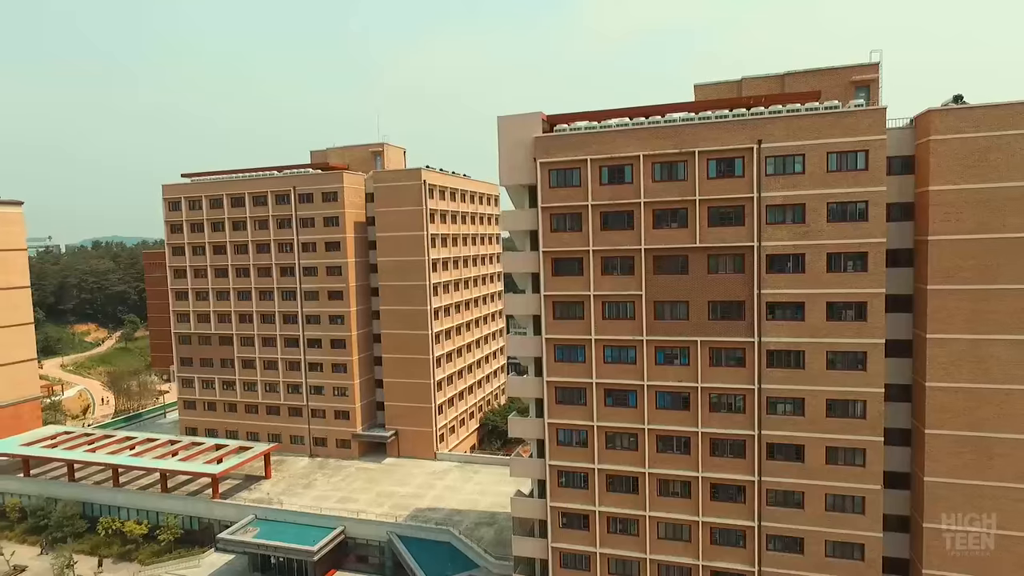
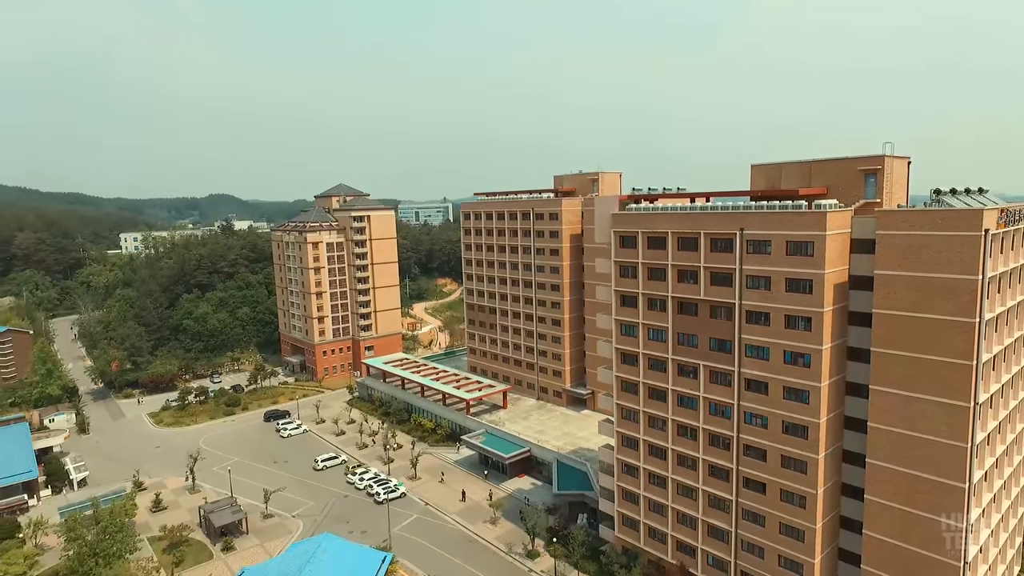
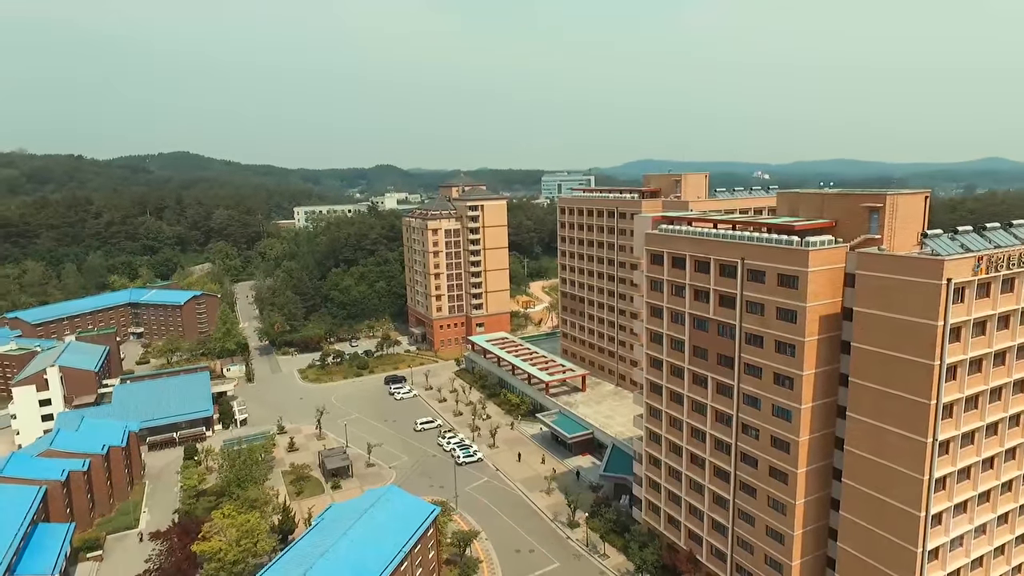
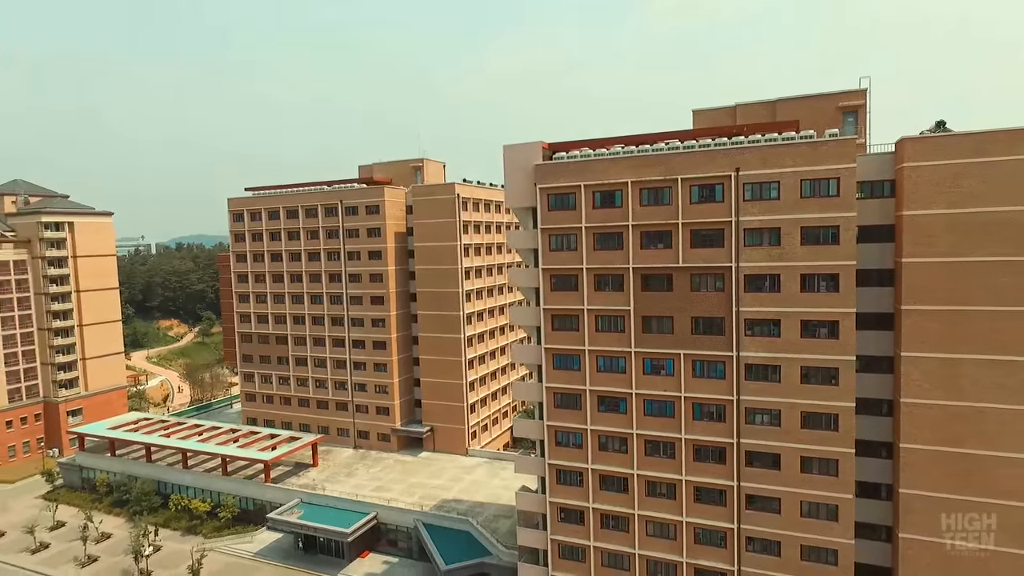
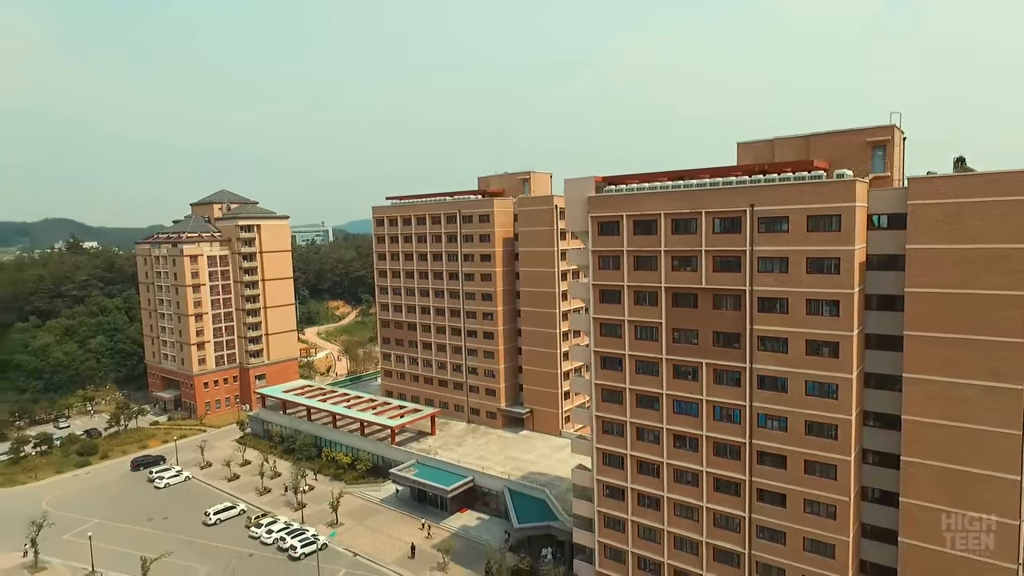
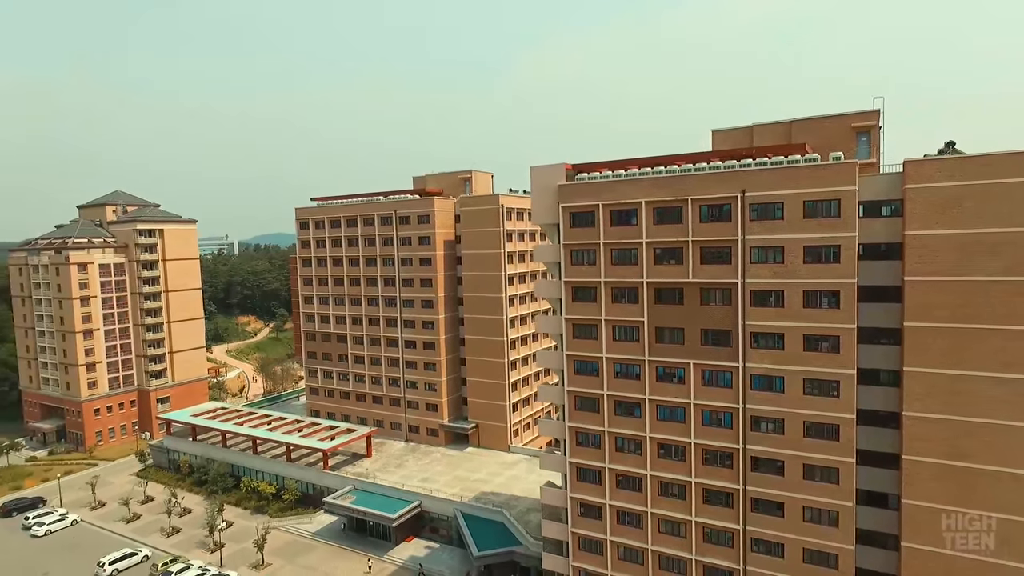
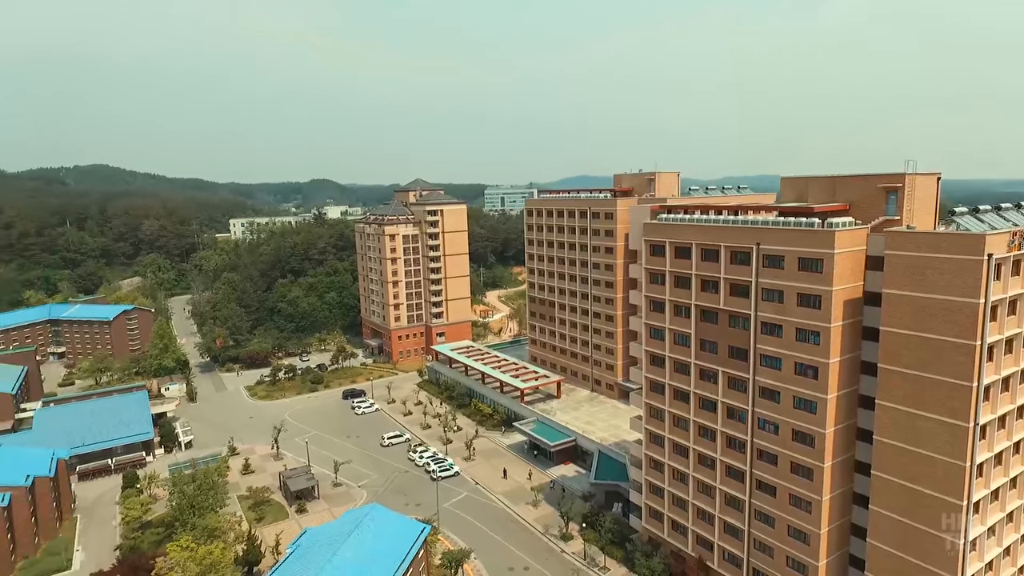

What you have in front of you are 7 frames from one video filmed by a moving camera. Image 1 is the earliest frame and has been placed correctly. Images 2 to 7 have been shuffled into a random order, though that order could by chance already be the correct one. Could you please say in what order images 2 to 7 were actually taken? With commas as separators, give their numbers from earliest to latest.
4, 6, 5, 2, 7, 3
